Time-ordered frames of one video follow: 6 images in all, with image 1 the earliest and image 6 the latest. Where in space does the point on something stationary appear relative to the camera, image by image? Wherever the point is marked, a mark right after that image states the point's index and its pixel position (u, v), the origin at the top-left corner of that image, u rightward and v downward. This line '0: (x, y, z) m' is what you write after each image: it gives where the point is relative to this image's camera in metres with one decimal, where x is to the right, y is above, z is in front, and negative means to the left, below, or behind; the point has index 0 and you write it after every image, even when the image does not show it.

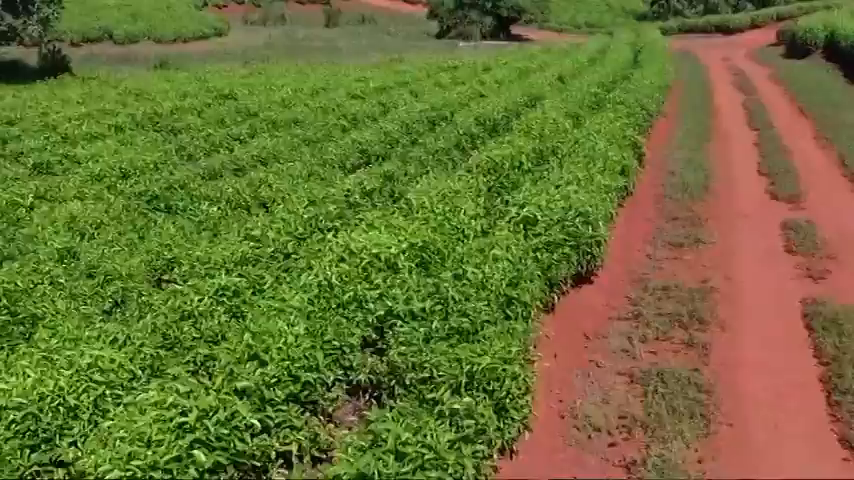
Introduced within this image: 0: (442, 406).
0: (+0.1, -1.0, +6.8) m
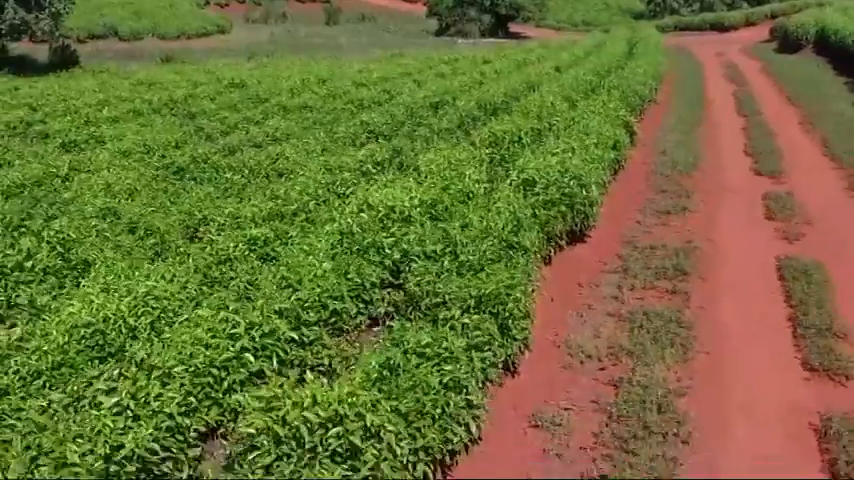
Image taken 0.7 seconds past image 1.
0: (+0.2, -0.6, +7.9) m
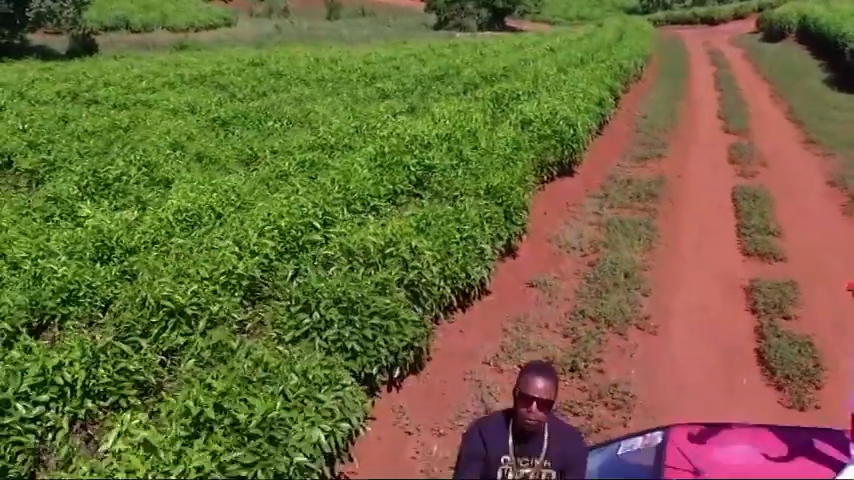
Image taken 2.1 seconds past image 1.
0: (+0.4, +0.4, +10.3) m
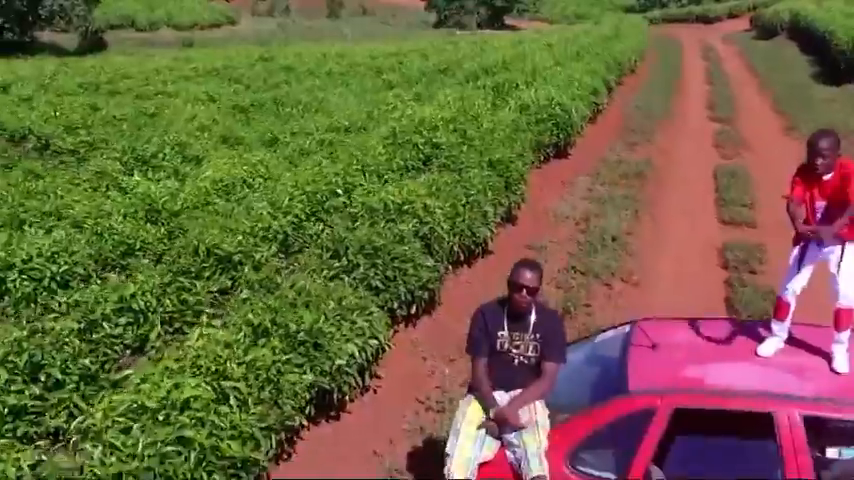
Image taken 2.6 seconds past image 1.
0: (+0.5, +0.7, +11.6) m
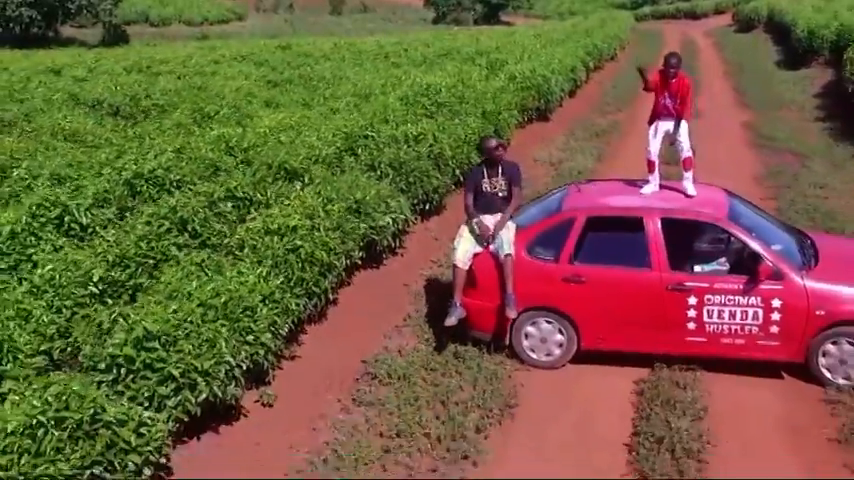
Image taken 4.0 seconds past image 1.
0: (+0.6, +1.6, +15.0) m
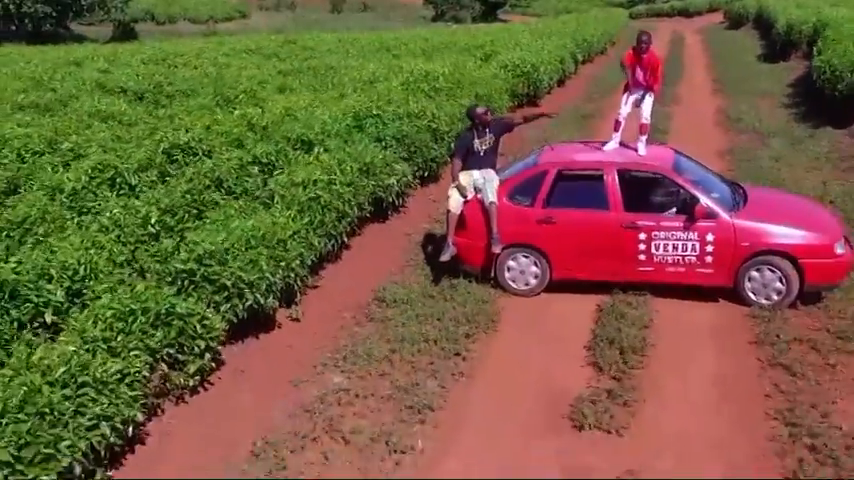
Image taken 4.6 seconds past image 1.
0: (+0.6, +2.1, +16.8) m
